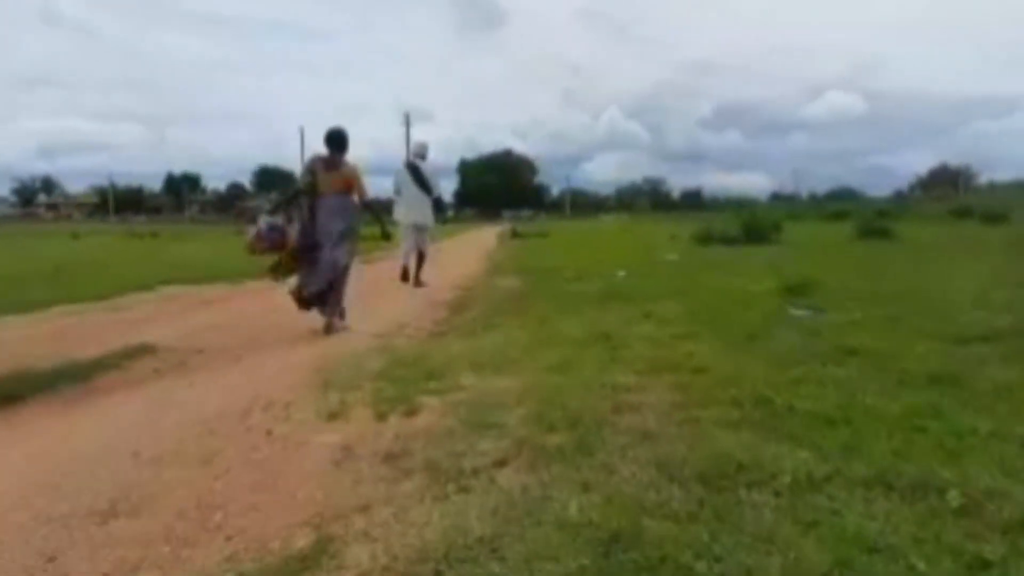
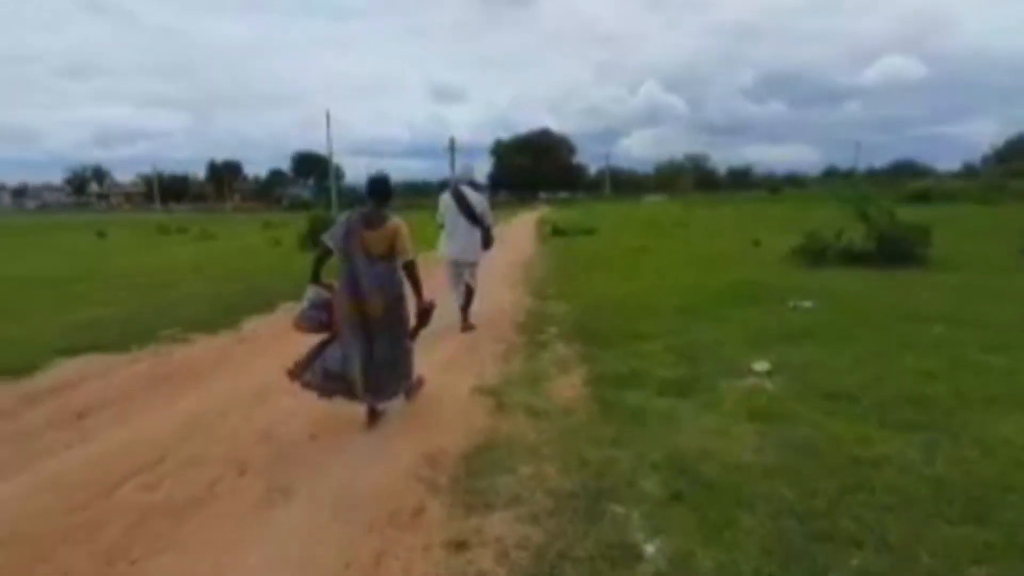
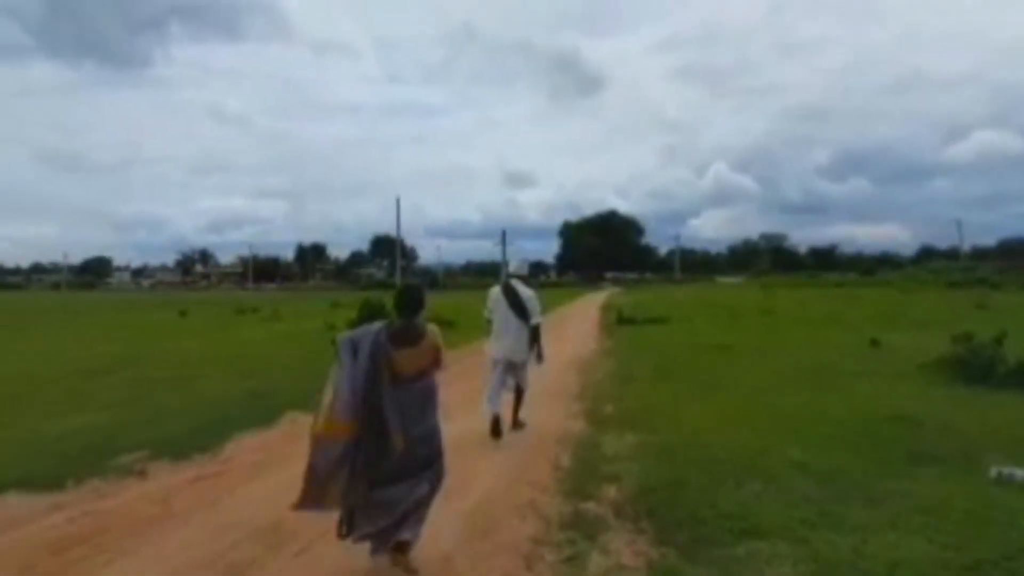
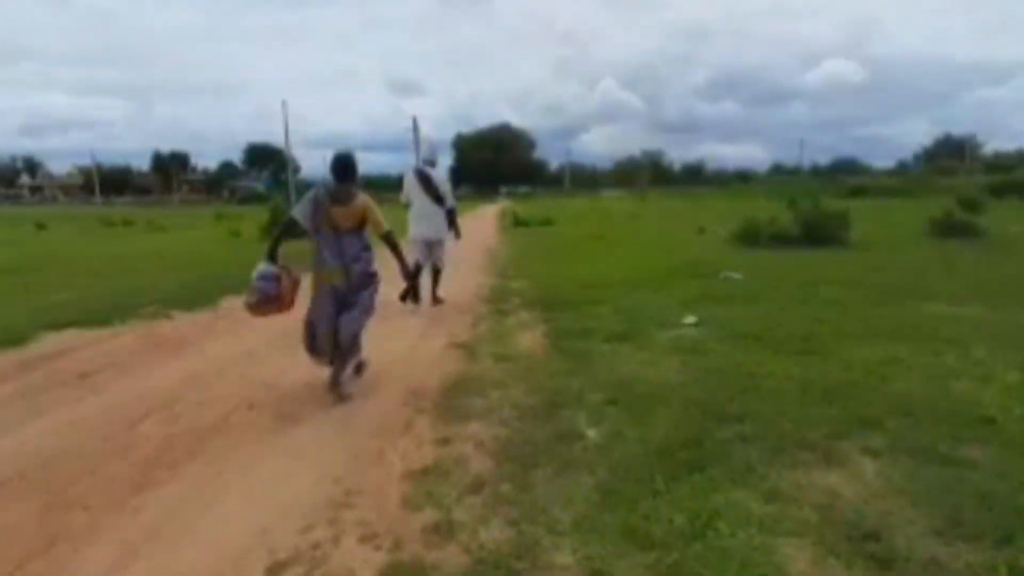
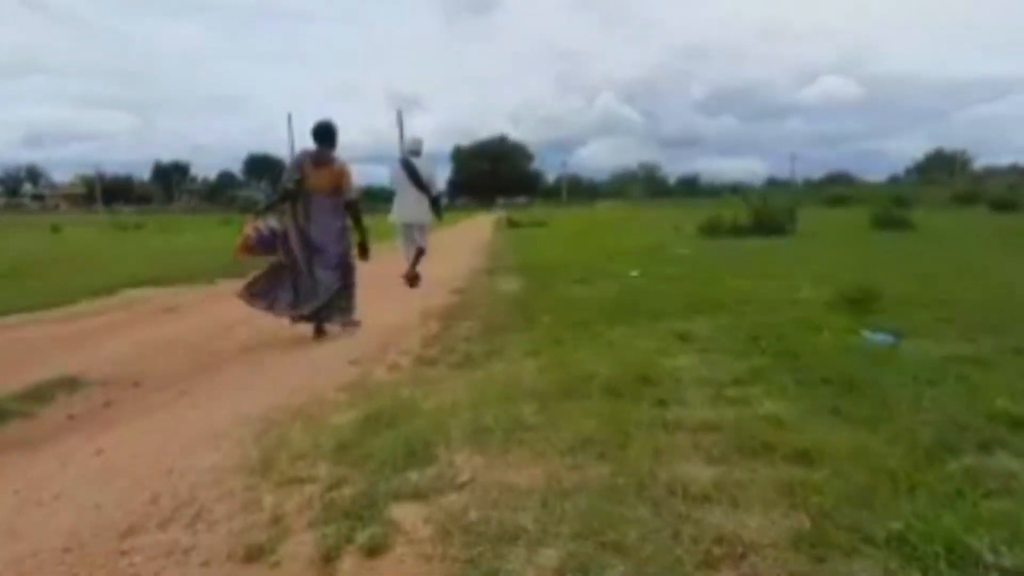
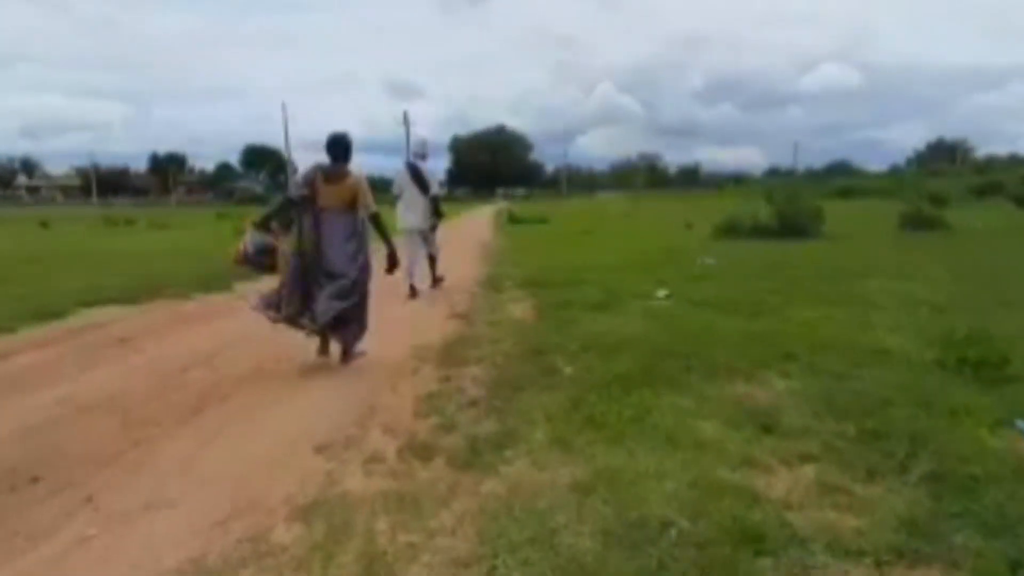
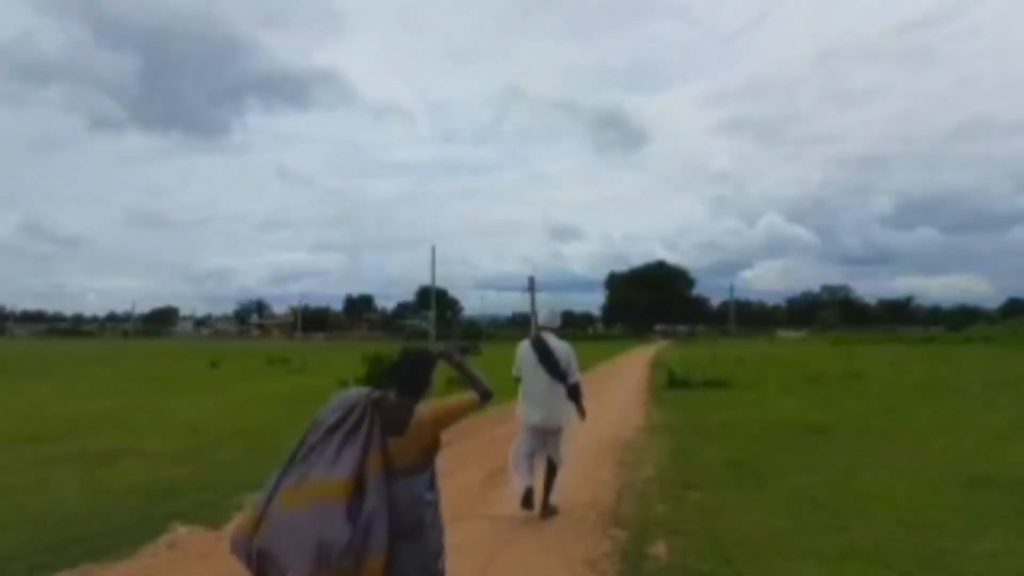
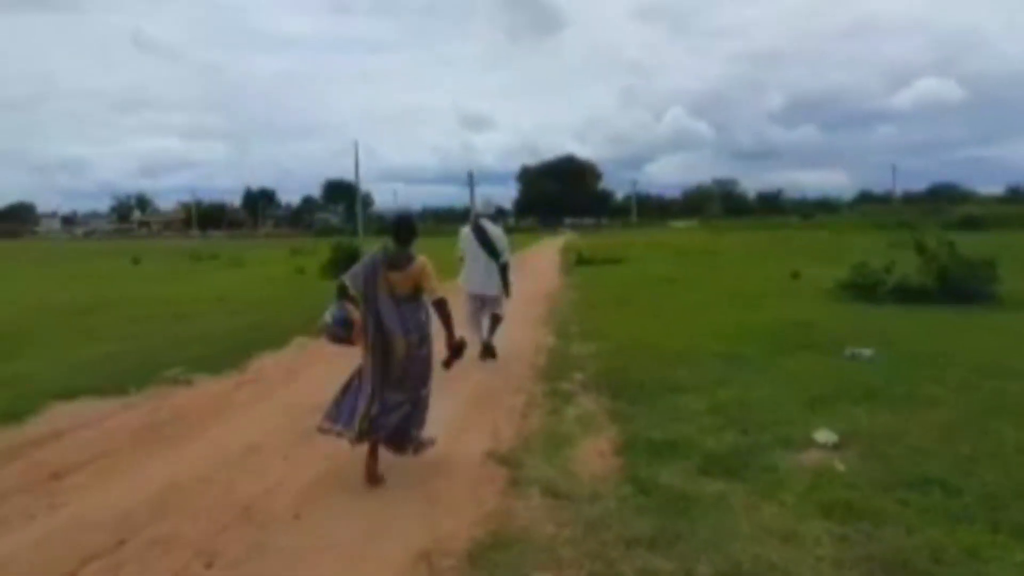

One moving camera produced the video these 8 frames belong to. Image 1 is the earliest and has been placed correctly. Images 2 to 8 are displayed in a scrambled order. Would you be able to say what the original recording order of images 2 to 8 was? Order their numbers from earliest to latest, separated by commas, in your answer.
5, 6, 4, 2, 8, 3, 7
